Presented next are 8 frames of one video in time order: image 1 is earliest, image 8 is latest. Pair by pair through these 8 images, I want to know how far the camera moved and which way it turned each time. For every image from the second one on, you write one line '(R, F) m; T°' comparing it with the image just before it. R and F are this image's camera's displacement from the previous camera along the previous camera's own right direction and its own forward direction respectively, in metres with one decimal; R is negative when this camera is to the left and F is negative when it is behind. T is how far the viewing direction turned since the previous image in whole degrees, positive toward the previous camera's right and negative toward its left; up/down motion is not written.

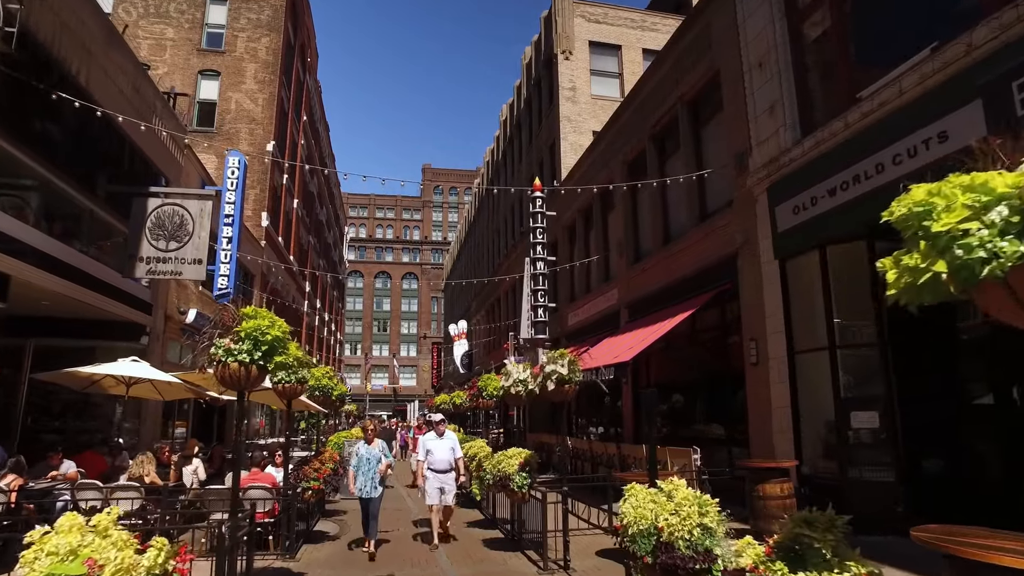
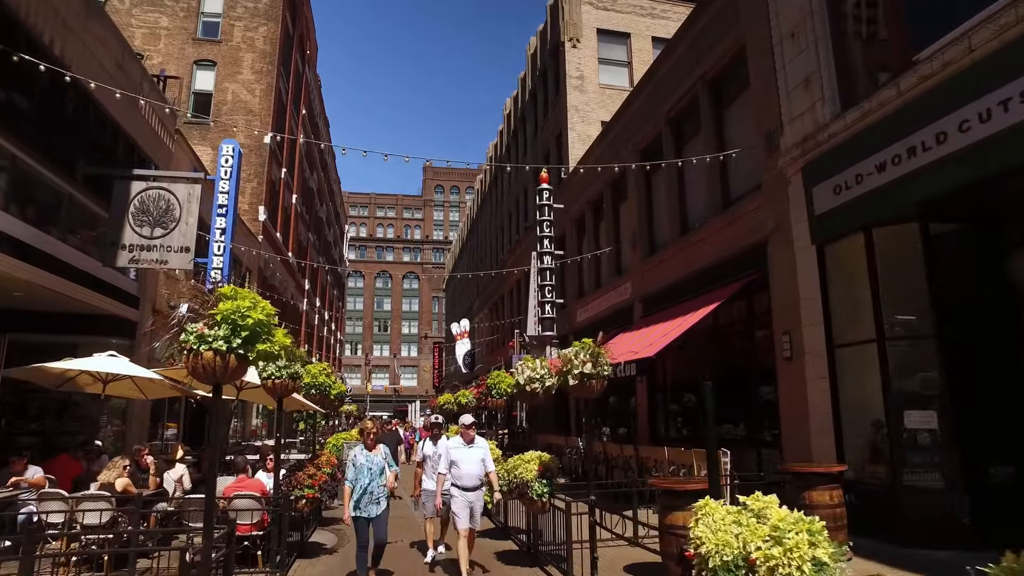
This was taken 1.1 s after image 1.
(-0.2, +0.9) m; 0°
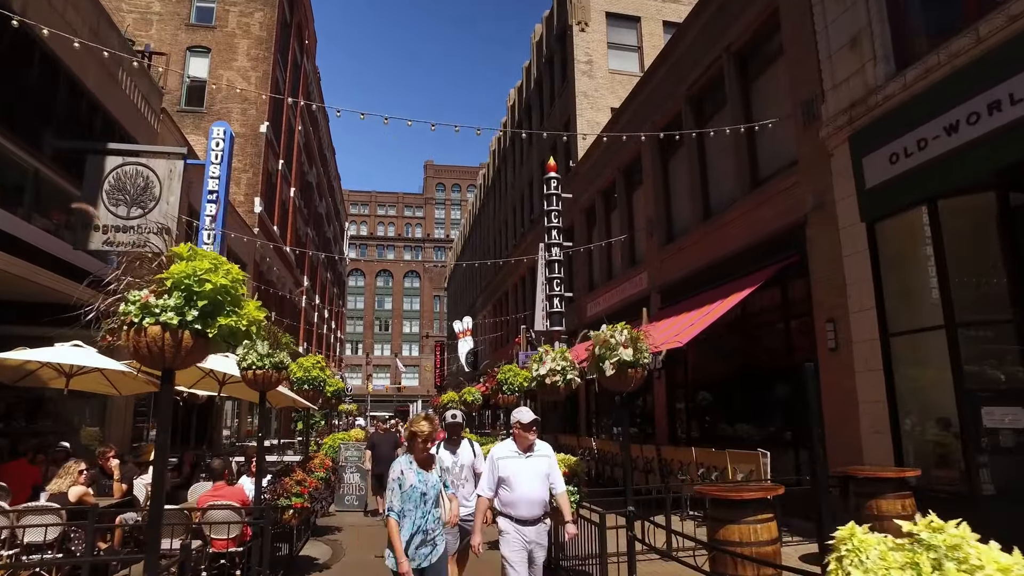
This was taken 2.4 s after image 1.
(-0.2, +1.1) m; 0°
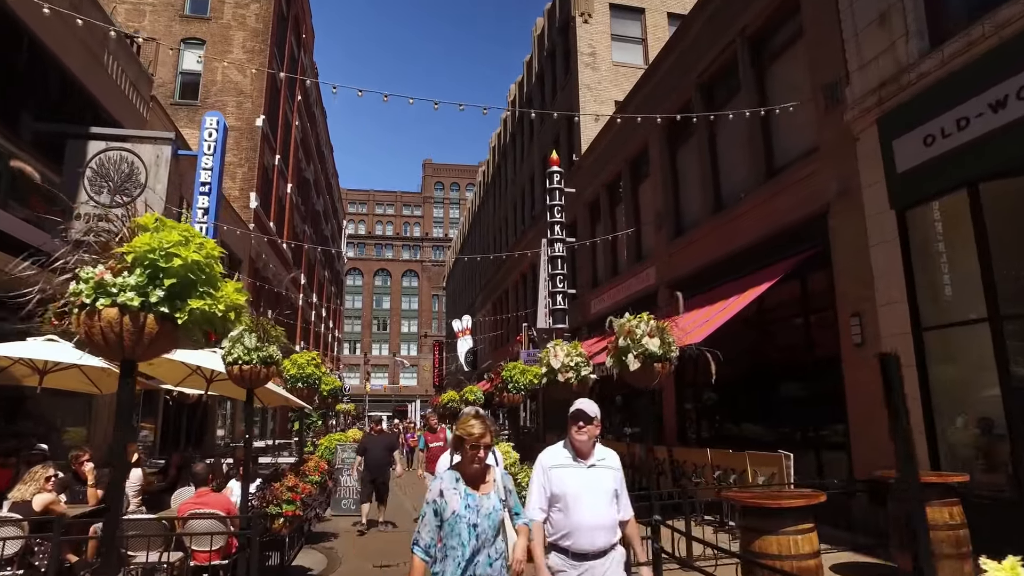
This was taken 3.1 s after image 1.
(-0.1, +0.6) m; 0°
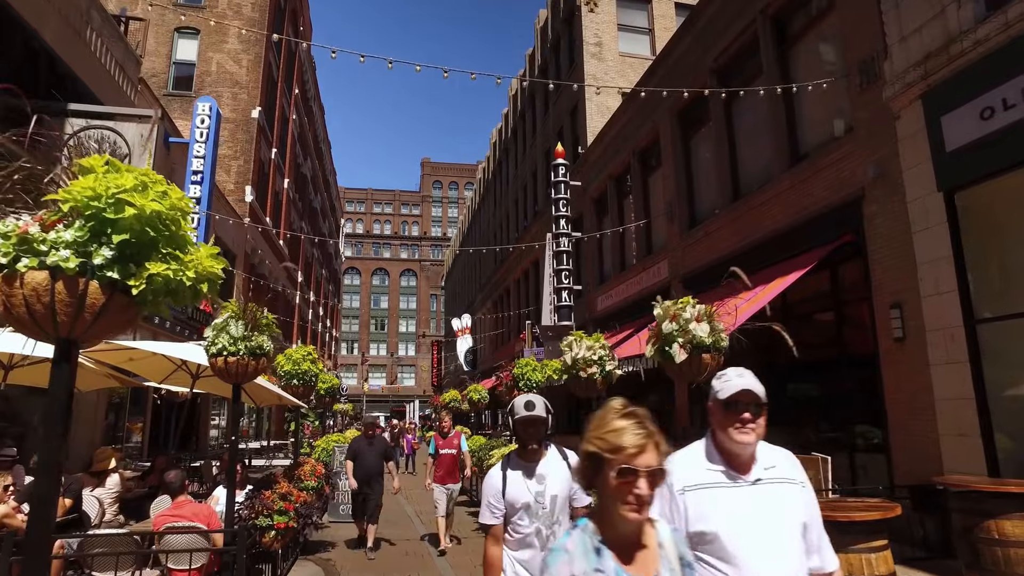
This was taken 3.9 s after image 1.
(-0.2, +0.7) m; 0°
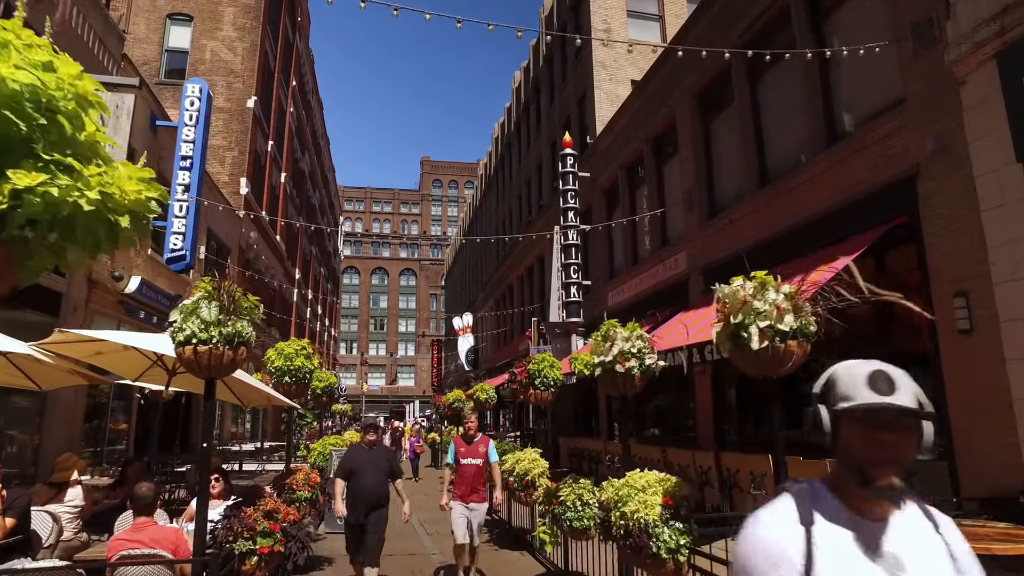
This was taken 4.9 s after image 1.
(-0.3, +0.9) m; 0°
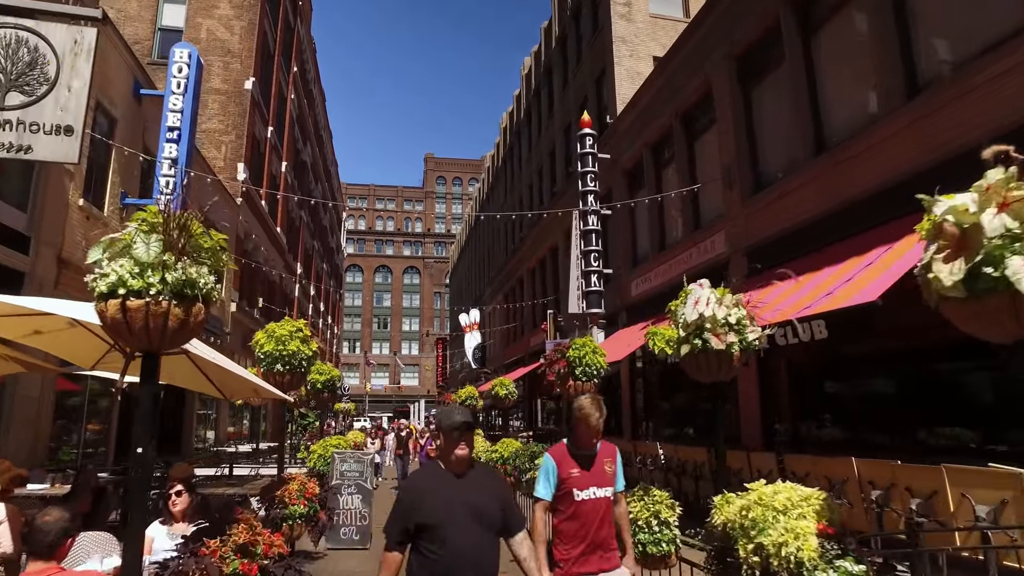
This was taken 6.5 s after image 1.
(-0.4, +1.4) m; 0°
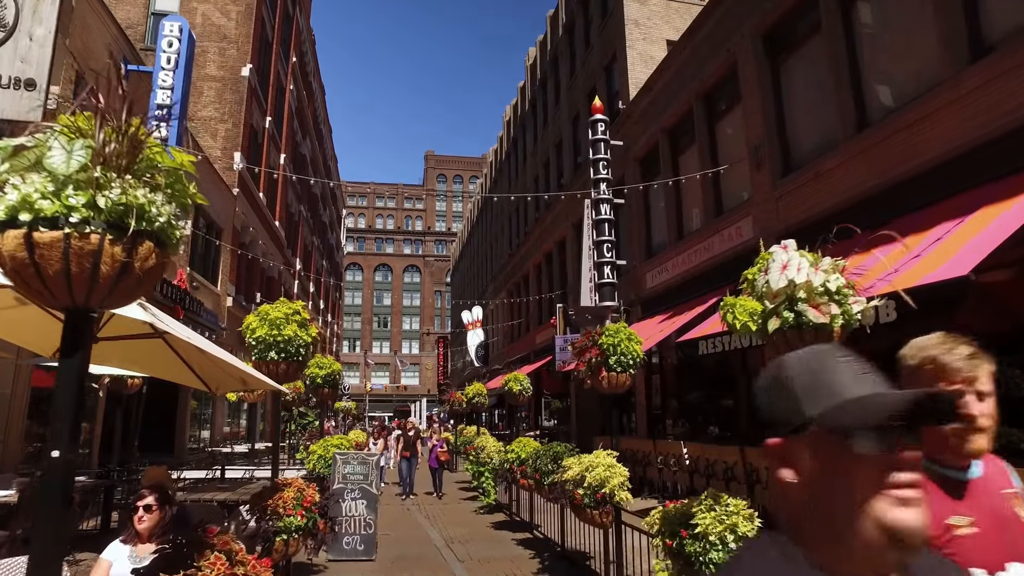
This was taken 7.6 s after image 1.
(-0.3, +0.9) m; 0°
